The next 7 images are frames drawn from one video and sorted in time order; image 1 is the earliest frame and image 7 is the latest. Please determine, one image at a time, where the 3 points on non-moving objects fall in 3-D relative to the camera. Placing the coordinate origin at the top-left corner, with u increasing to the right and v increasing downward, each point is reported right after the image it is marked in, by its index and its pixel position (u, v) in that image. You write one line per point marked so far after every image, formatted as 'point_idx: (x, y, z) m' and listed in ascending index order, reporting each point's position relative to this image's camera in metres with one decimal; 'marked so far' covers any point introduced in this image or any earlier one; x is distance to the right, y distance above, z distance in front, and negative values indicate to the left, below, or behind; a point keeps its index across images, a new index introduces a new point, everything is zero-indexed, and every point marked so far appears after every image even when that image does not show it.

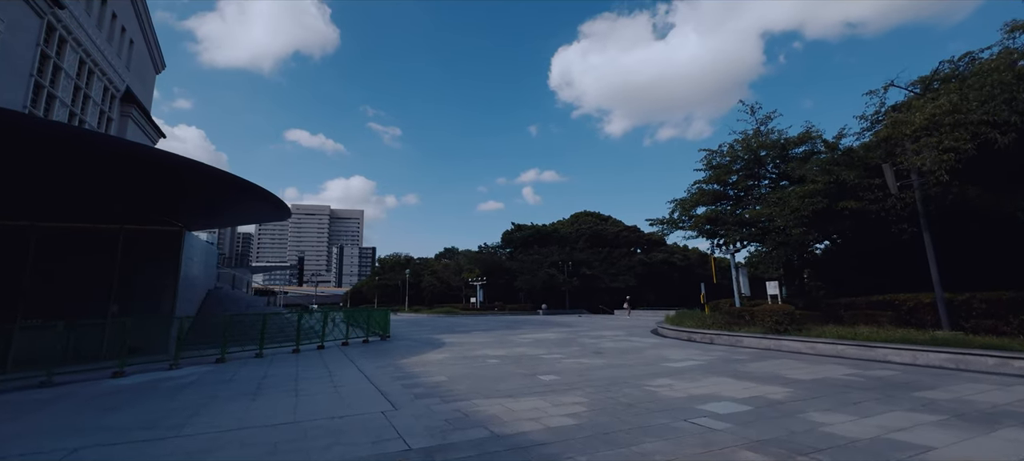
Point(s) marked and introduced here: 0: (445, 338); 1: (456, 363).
0: (-2.6, -4.2, +17.9) m
1: (-1.3, -3.1, +10.8) m
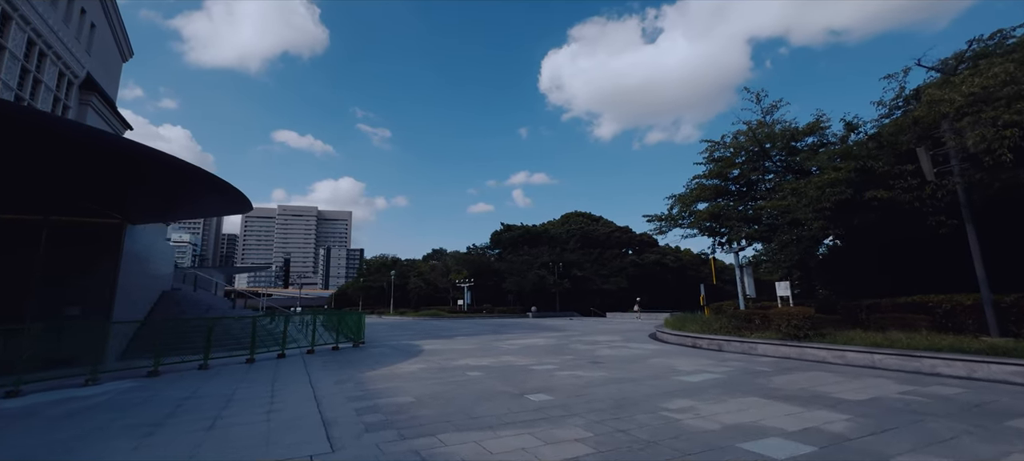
0: (-3.1, -4.0, +16.3) m
1: (-1.6, -2.9, +9.1) m
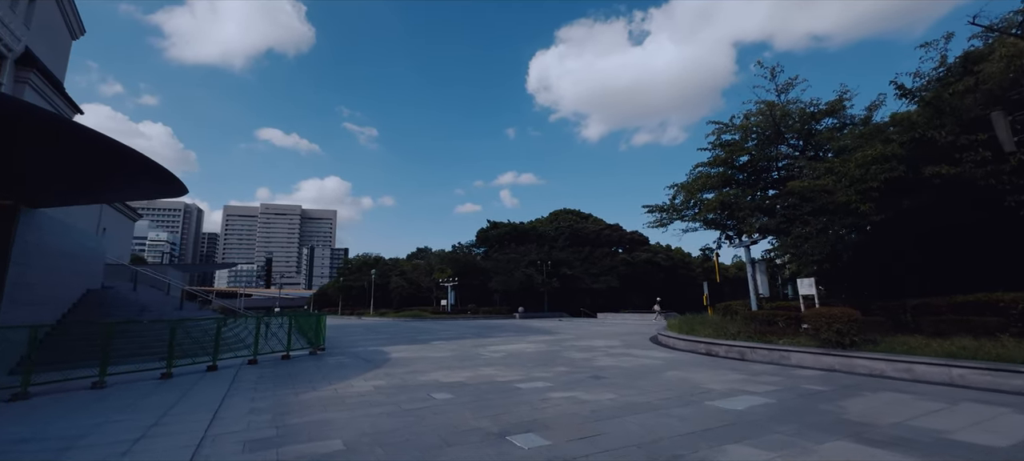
0: (-3.6, -3.7, +14.0) m
1: (-1.9, -2.5, +6.9) m
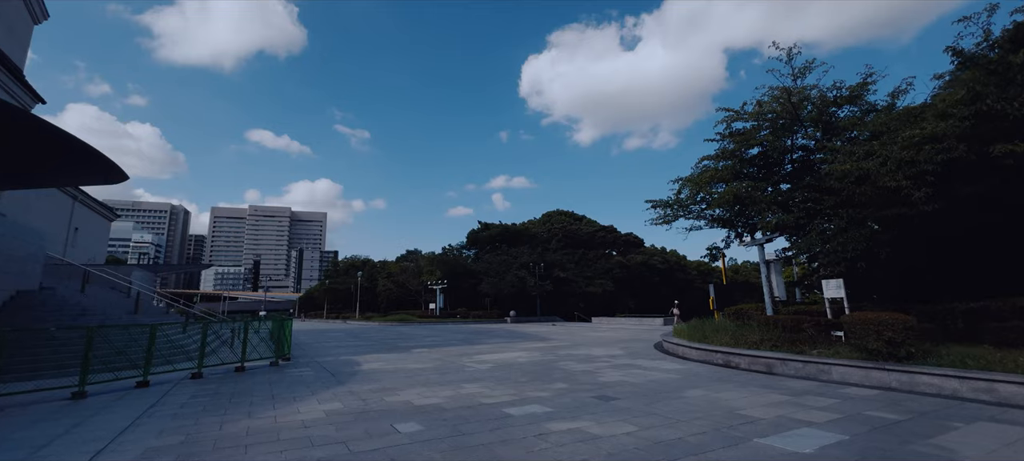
0: (-3.9, -3.5, +12.3) m
1: (-2.1, -2.3, +5.3) m
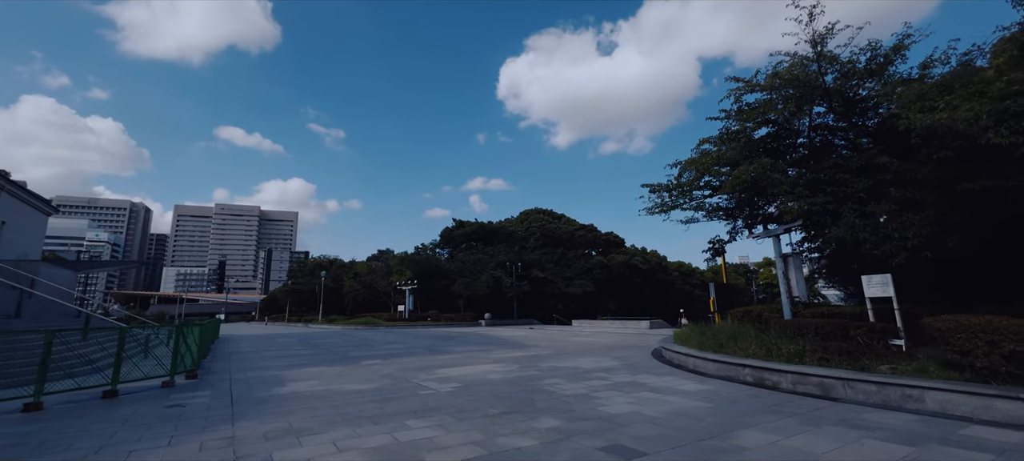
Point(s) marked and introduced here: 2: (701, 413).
0: (-4.5, -3.1, +9.5) m
1: (-2.3, -1.9, +2.6) m
2: (+2.5, -2.4, +6.0) m
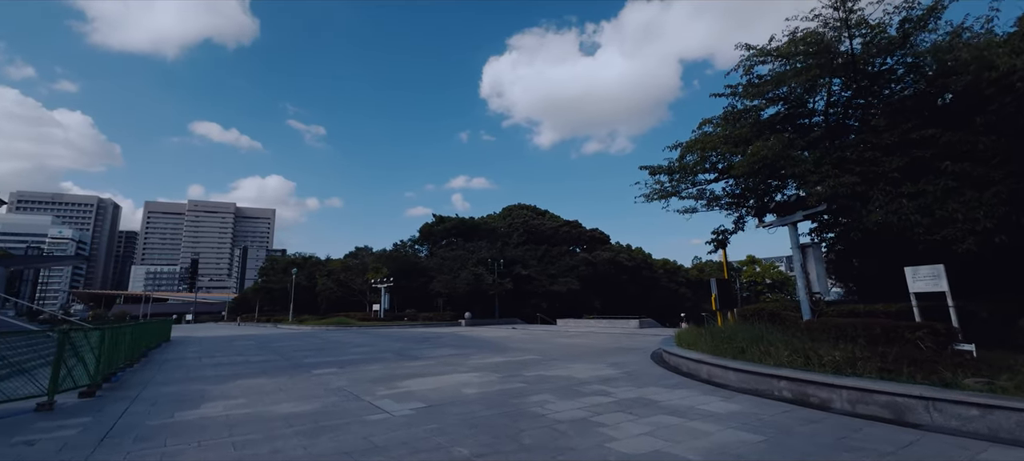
0: (-4.8, -2.7, +7.5) m
1: (-2.4, -1.6, +0.7) m
2: (+2.2, -2.0, +4.3) m
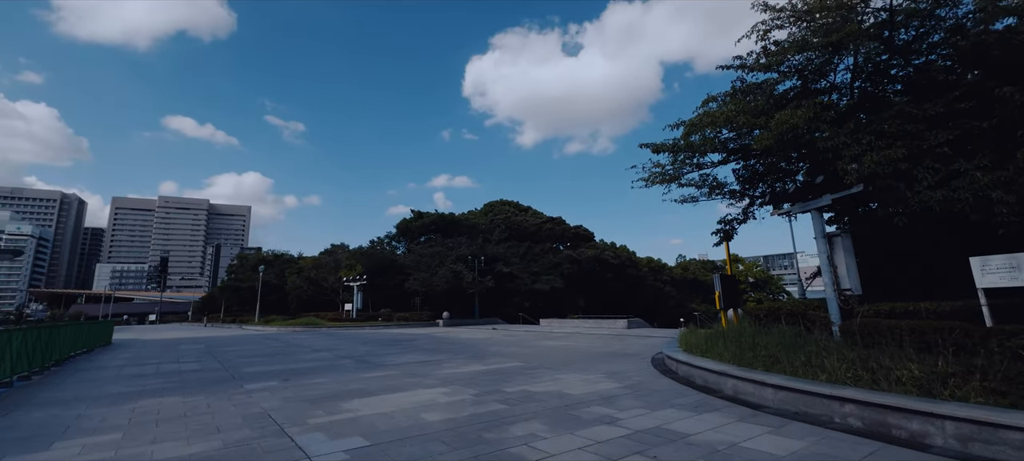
0: (-5.1, -2.4, +5.5) m
1: (-2.4, -1.3, -1.2) m
2: (+2.1, -1.8, +2.6) m
